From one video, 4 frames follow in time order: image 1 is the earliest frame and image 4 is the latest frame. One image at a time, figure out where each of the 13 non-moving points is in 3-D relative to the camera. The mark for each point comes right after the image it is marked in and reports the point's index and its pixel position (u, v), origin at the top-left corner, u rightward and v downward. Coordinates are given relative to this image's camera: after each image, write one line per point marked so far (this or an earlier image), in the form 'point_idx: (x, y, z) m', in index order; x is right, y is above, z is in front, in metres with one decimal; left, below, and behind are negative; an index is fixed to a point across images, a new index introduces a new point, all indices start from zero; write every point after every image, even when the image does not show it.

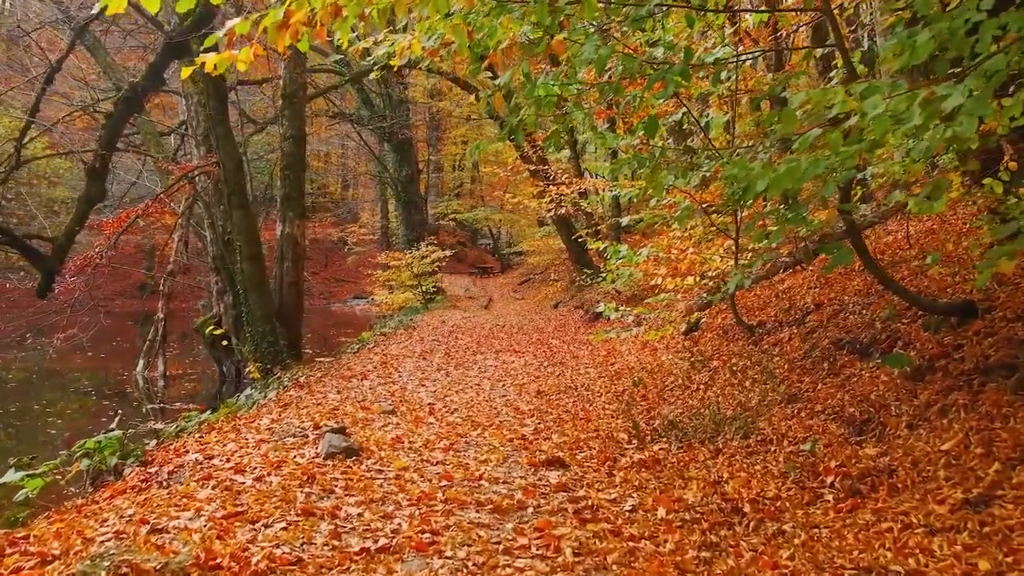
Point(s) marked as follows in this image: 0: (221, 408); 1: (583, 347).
0: (-4.6, -1.9, +9.8) m
1: (+1.6, -1.4, +14.3) m
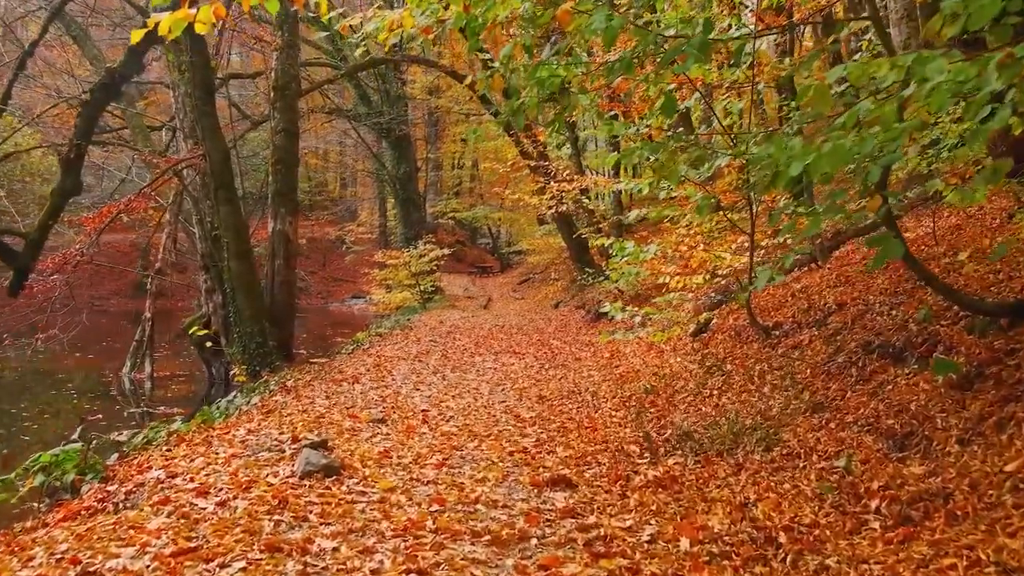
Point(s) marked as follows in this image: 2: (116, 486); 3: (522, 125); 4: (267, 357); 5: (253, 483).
0: (-4.6, -1.9, +9.2) m
1: (+1.6, -1.3, +13.7) m
2: (-3.2, -1.6, +5.2) m
3: (+0.1, +1.4, +5.4) m
4: (-5.2, -1.5, +13.5) m
5: (-1.9, -1.4, +4.6) m
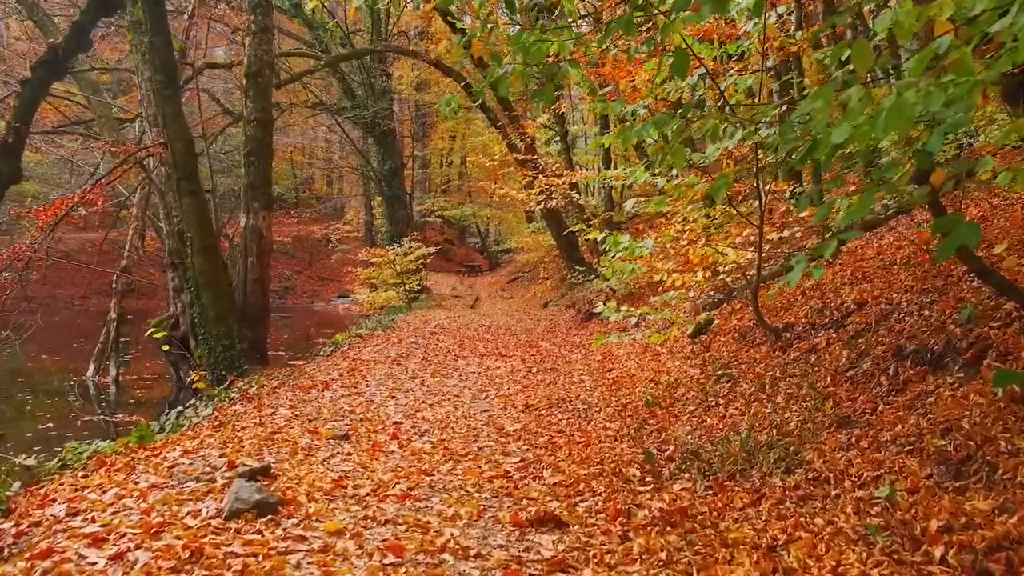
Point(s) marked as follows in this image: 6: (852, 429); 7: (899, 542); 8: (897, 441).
0: (-4.8, -1.8, +8.3) m
1: (+1.3, -1.3, +12.9) m
2: (-3.4, -1.6, +4.2) m
3: (-0.1, +1.4, +4.5) m
4: (-5.5, -1.4, +12.6) m
5: (-2.0, -1.4, +3.7) m
6: (+2.8, -1.2, +5.3) m
7: (+2.2, -1.5, +3.6) m
8: (+2.9, -1.2, +4.8) m
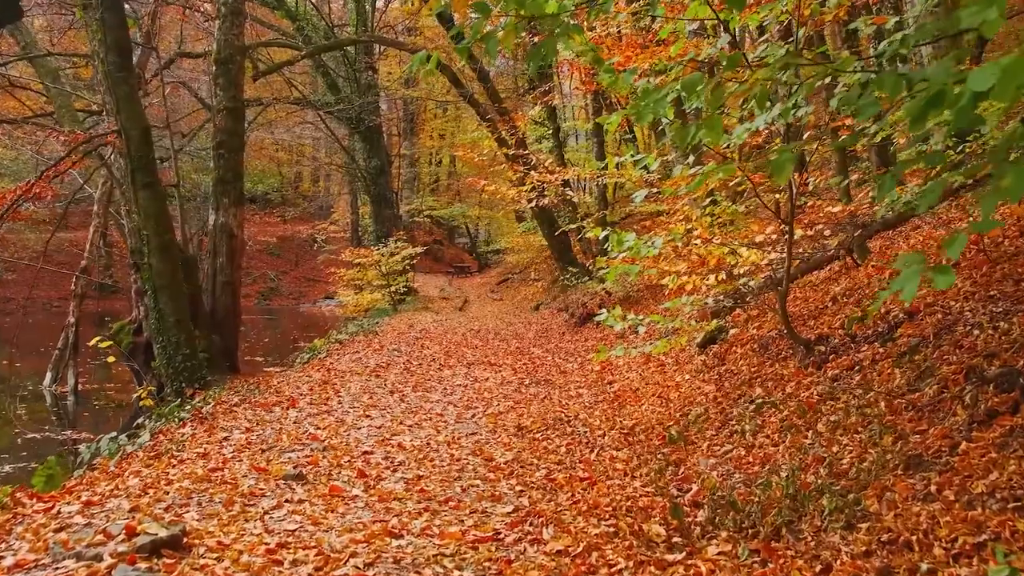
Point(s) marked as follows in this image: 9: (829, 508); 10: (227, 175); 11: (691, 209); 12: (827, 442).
0: (-4.9, -1.9, +7.1) m
1: (+1.1, -1.4, +11.8) m
2: (-3.4, -1.6, +3.1) m
3: (-0.1, +1.4, +3.4) m
4: (-5.7, -1.5, +11.4) m
5: (-2.1, -1.4, +2.6) m
6: (+2.8, -1.2, +4.2) m
7: (+2.2, -1.5, +2.6) m
8: (+2.9, -1.2, +3.7) m
9: (+2.1, -1.5, +4.2) m
10: (-5.5, +2.2, +11.9) m
11: (+2.3, +1.0, +8.0) m
12: (+2.6, -1.2, +5.1) m
